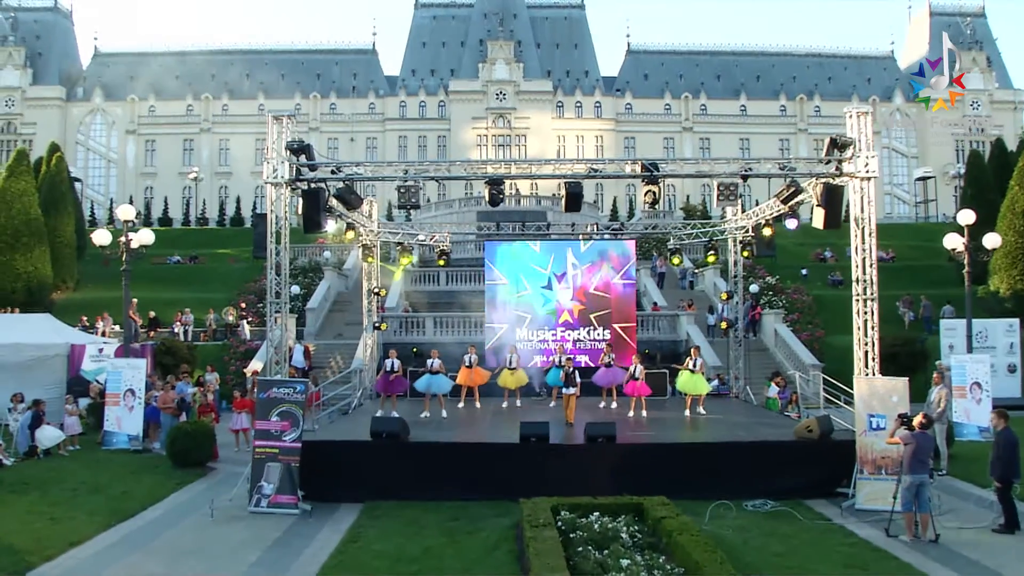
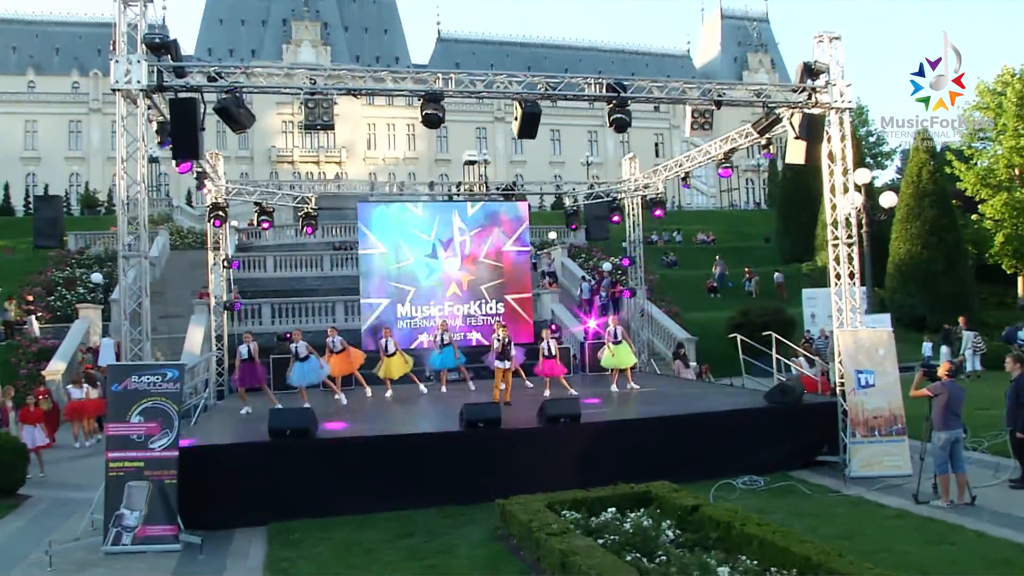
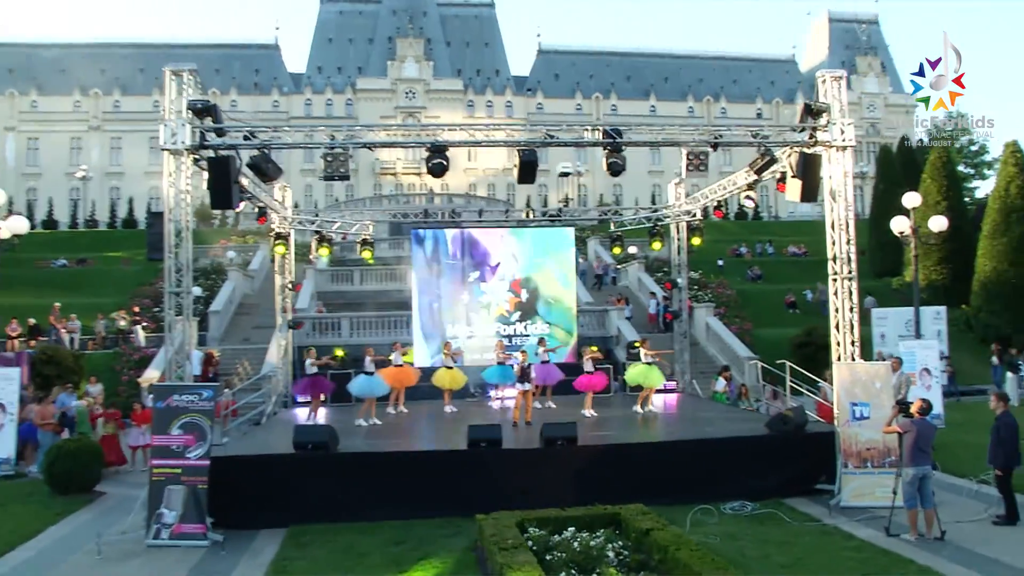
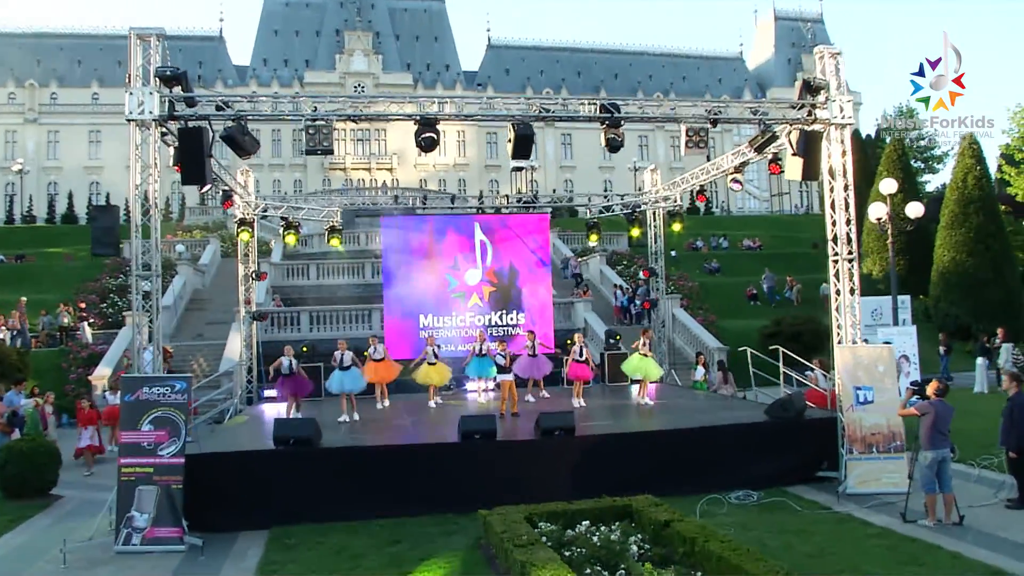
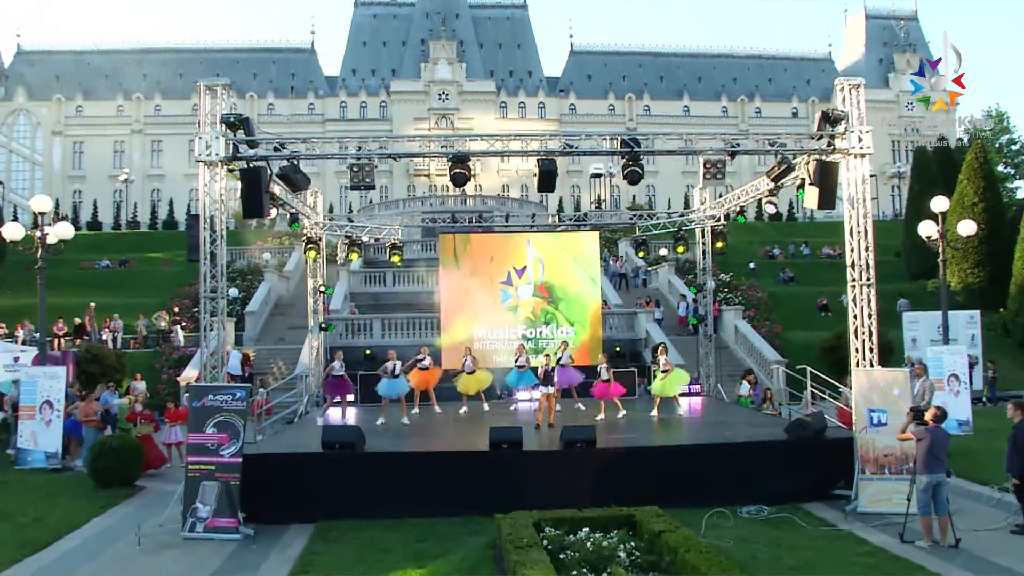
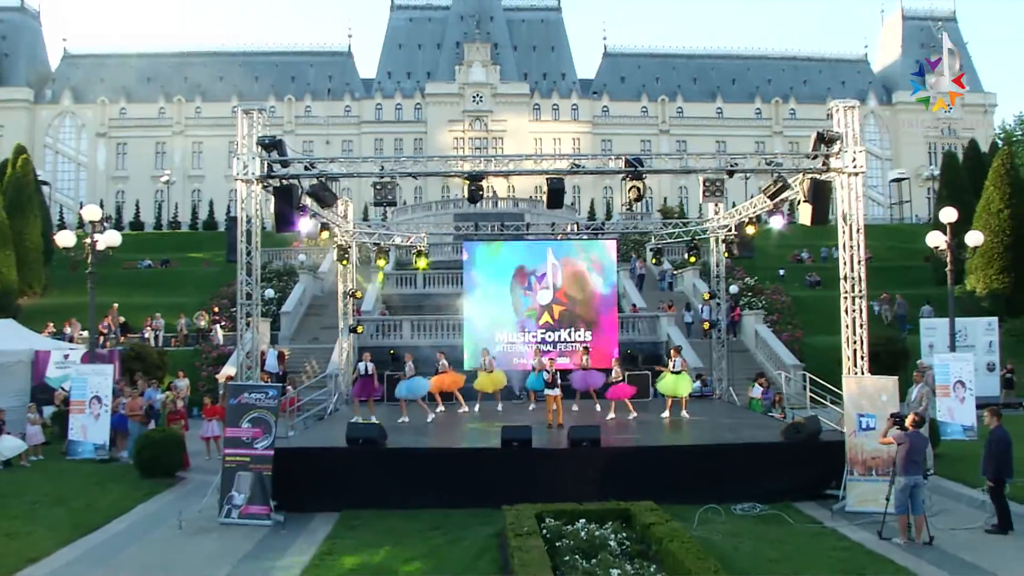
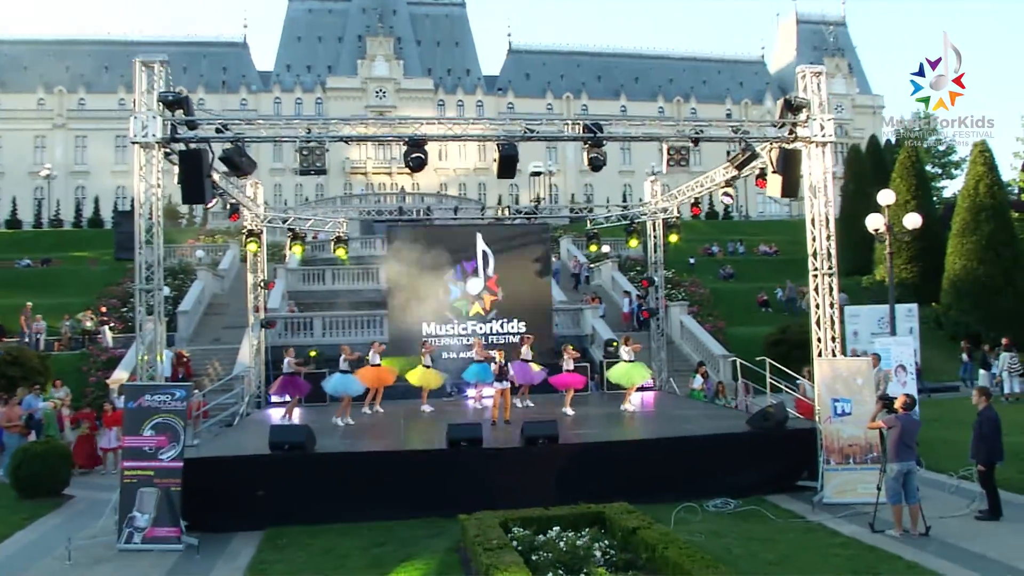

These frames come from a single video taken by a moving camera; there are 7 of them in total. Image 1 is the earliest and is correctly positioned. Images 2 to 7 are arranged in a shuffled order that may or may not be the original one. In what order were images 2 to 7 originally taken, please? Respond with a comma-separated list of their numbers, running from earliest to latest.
6, 5, 3, 7, 4, 2
